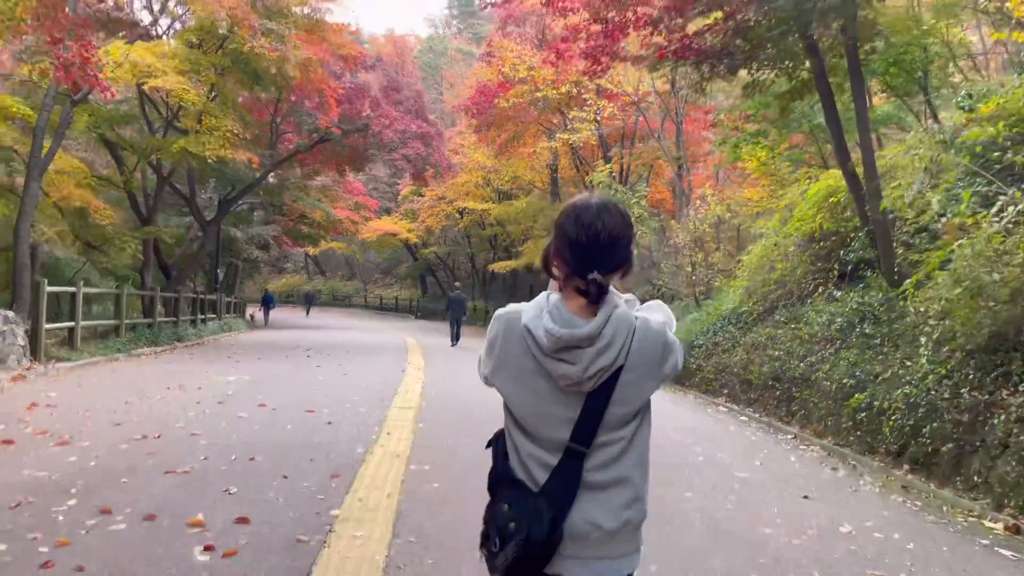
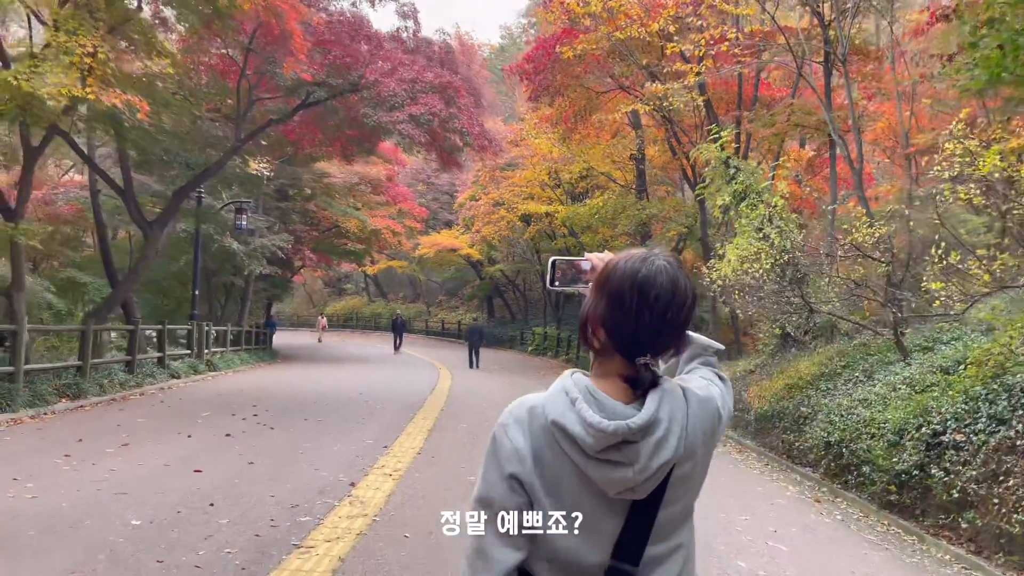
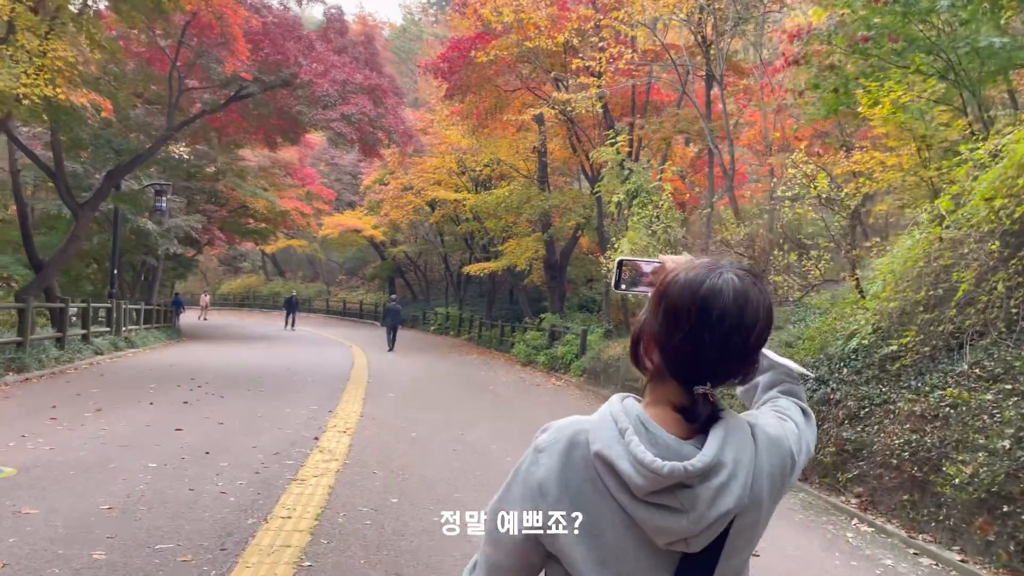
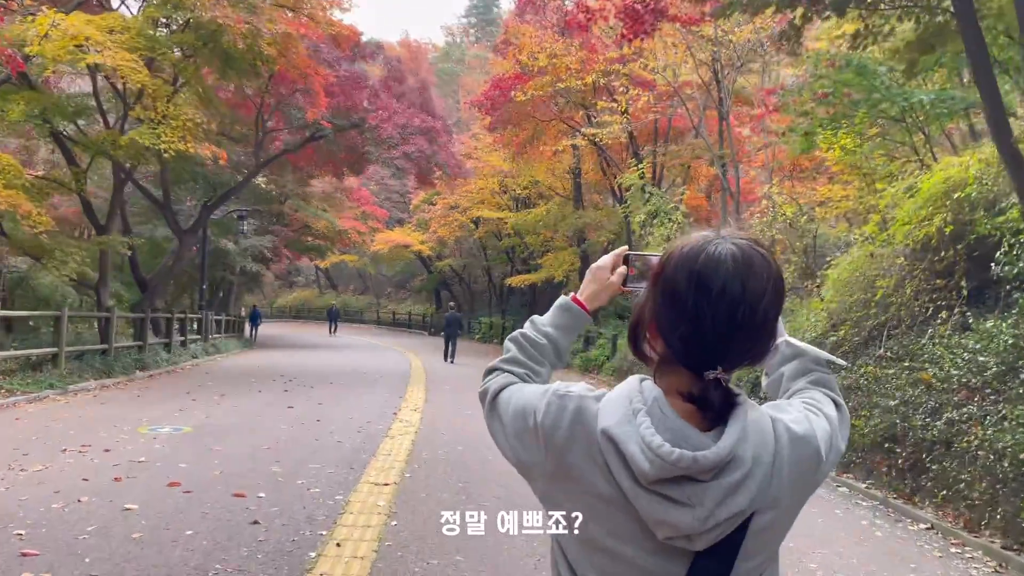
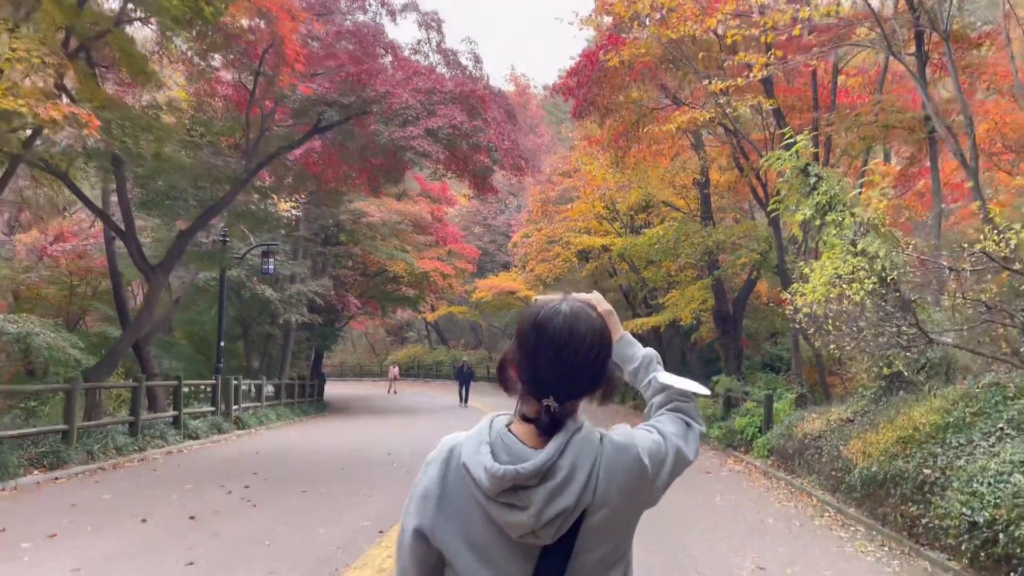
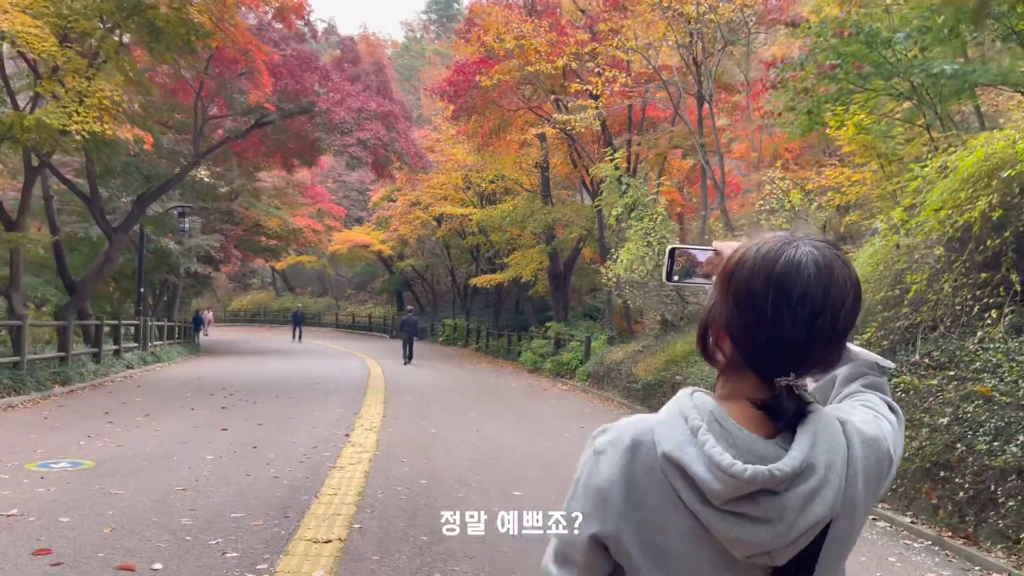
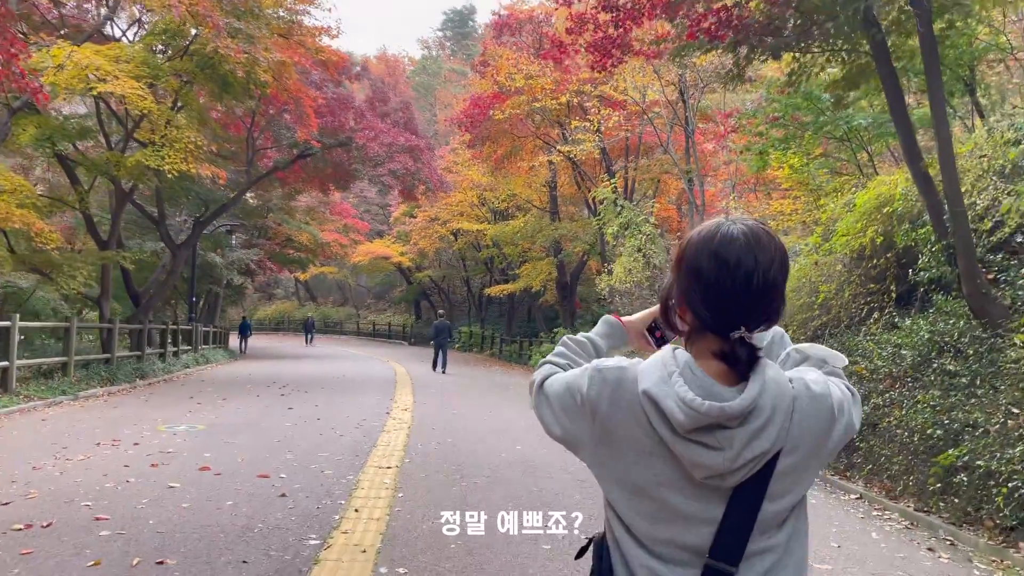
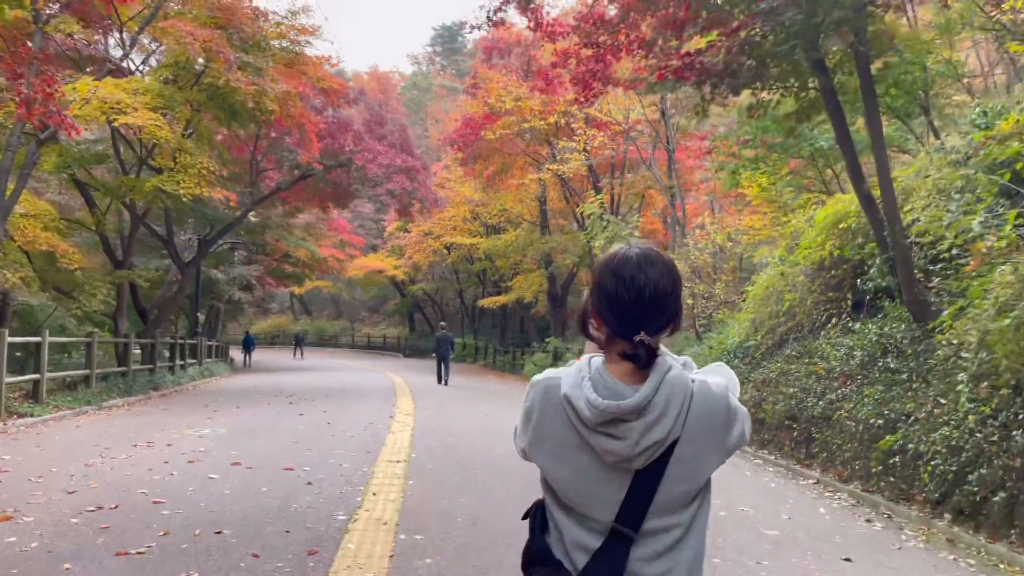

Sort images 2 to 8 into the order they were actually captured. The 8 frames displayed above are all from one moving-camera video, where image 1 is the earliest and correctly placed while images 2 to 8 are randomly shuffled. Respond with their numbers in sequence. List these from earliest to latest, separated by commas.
8, 7, 4, 6, 3, 2, 5
